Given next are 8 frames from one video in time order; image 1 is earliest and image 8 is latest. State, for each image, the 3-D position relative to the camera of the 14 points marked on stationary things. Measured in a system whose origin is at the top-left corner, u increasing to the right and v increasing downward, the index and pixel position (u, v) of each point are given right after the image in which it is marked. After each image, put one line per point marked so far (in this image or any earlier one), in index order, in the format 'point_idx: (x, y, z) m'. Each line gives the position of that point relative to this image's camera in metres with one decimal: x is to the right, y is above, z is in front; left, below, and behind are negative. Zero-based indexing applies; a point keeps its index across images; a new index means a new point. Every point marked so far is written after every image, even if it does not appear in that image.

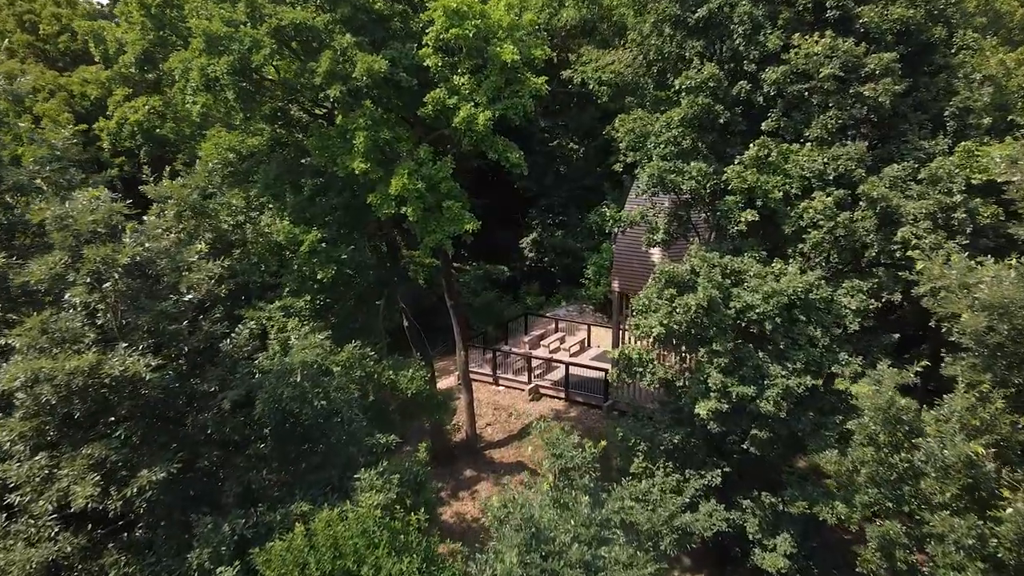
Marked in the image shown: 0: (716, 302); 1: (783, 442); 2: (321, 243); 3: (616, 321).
0: (+4.8, -0.3, +10.6) m
1: (+6.9, -4.0, +11.7) m
2: (-4.9, +1.2, +11.6) m
3: (+3.8, -1.1, +16.8) m
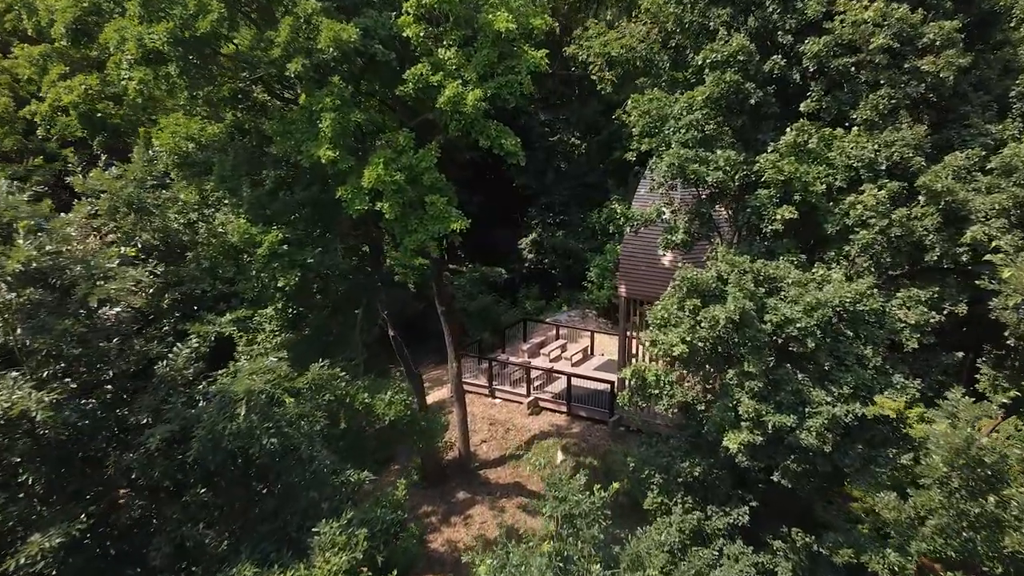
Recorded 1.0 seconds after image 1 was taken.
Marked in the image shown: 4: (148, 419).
0: (+4.7, -0.5, +8.9) m
1: (+6.8, -4.2, +10.0) m
2: (-5.1, +1.0, +9.9) m
3: (+3.7, -1.3, +15.1) m
4: (-6.2, -2.2, +7.7) m
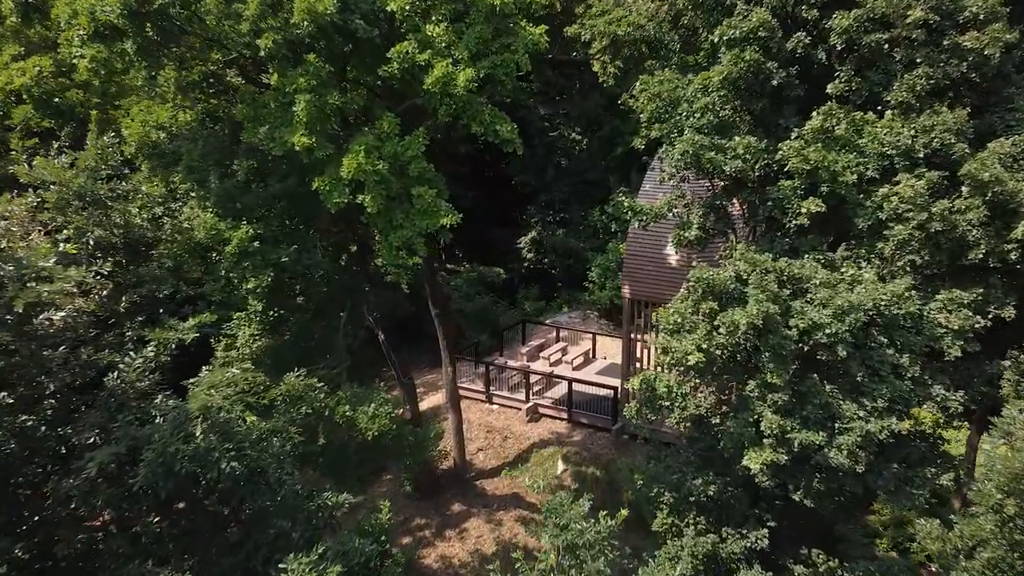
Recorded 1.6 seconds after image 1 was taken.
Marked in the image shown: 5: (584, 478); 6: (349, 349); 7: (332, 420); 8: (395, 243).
0: (+4.7, -0.6, +8.0) m
1: (+6.7, -4.2, +9.1) m
2: (-5.1, +0.9, +9.0) m
3: (+3.6, -1.4, +14.2) m
4: (-6.3, -2.3, +6.8) m
5: (+2.4, -6.3, +15.1) m
6: (-4.5, -1.7, +12.6) m
7: (-3.7, -2.7, +9.2) m
8: (-2.3, +0.9, +8.8) m
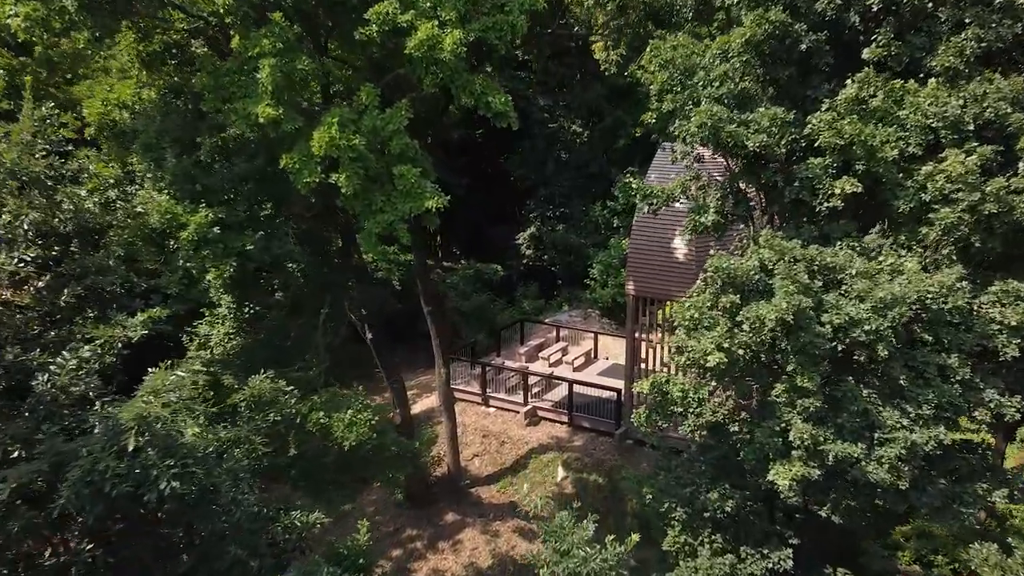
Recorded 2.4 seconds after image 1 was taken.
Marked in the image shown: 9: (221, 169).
0: (+4.6, -0.4, +7.0) m
1: (+6.6, -4.0, +8.1) m
2: (-5.2, +1.1, +8.0) m
3: (+3.5, -1.2, +13.2) m
4: (-6.4, -2.1, +5.7) m
5: (+2.3, -6.2, +14.1) m
6: (-4.6, -1.6, +11.6) m
7: (-3.8, -2.6, +8.2) m
8: (-2.4, +1.0, +7.8) m
9: (-5.4, +2.2, +8.3) m
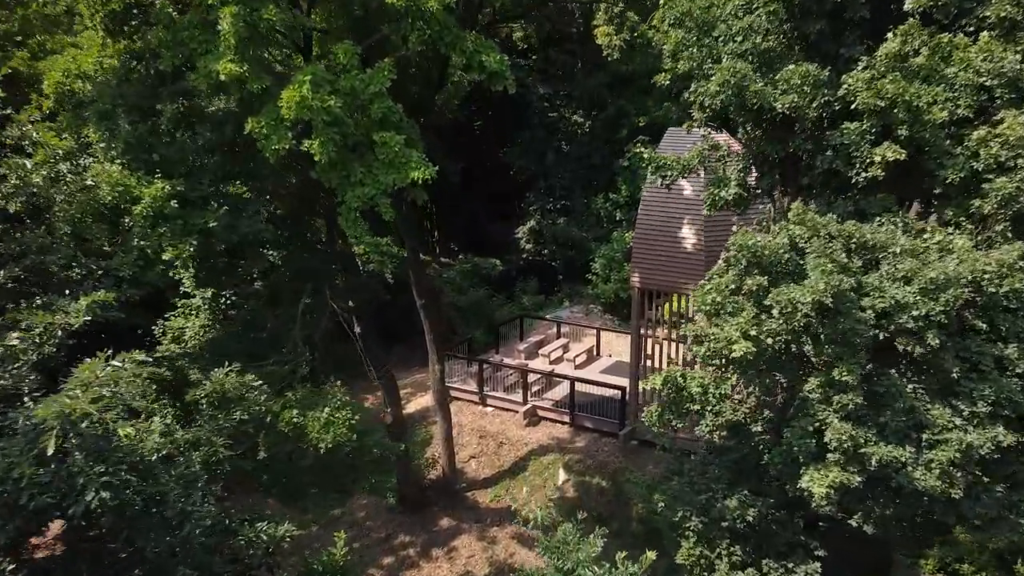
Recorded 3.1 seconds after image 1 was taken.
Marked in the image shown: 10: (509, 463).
0: (+4.5, -0.1, +6.1) m
1: (+6.6, -3.8, +7.2) m
2: (-5.3, +1.3, +7.1) m
3: (+3.4, -1.0, +12.3) m
4: (-6.4, -1.8, +4.9) m
5: (+2.2, -5.9, +13.2) m
6: (-4.7, -1.3, +10.7) m
7: (-3.8, -2.3, +7.4) m
8: (-2.4, +1.3, +6.9) m
9: (-5.5, +2.5, +7.5) m
10: (-0.1, -5.7, +14.6) m
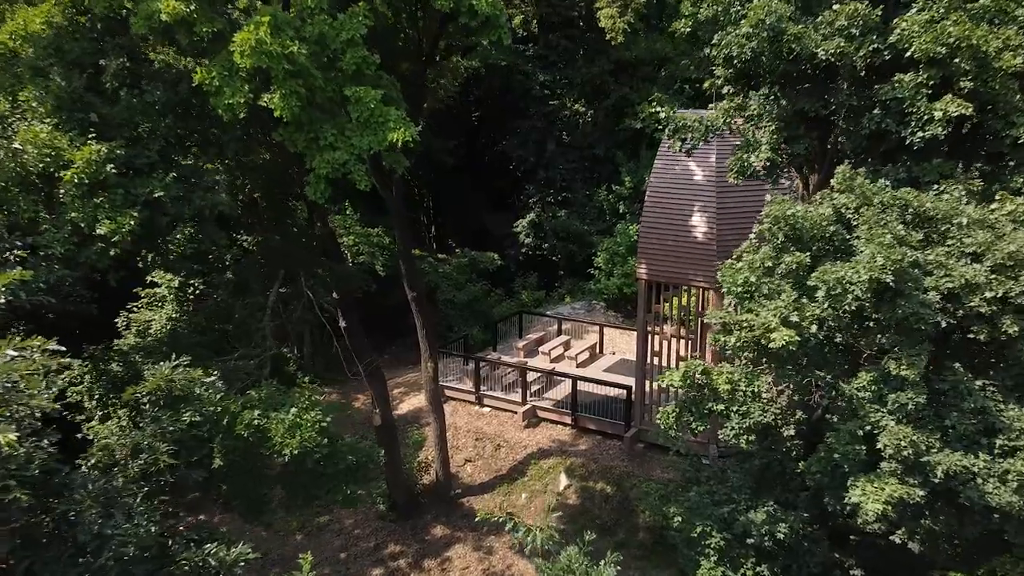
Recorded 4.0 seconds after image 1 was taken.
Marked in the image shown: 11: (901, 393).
0: (+4.4, +0.1, +5.1) m
1: (+6.5, -3.5, +6.2) m
2: (-5.4, +1.6, +6.1) m
3: (+3.4, -0.7, +11.3) m
4: (-6.5, -1.6, +3.9) m
5: (+2.2, -5.7, +12.2) m
6: (-4.7, -1.0, +9.7) m
7: (-3.9, -2.0, +6.4) m
8: (-2.5, +1.6, +5.9) m
9: (-5.5, +2.7, +6.5) m
10: (-0.2, -5.4, +13.6) m
11: (+4.5, -1.2, +5.2) m
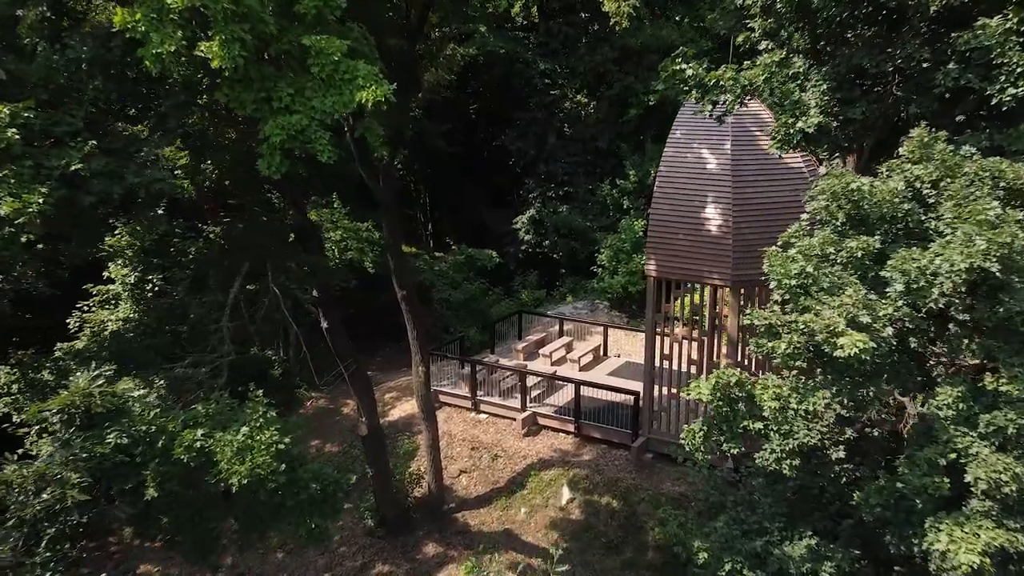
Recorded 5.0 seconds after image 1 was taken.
0: (+4.4, +0.2, +4.0) m
1: (+6.5, -3.4, +5.1) m
2: (-5.4, +1.7, +5.0) m
3: (+3.3, -0.6, +10.2) m
4: (-6.6, -1.5, +2.8) m
5: (+2.1, -5.6, +11.1) m
6: (-4.8, -1.0, +8.6) m
7: (-4.0, -2.0, +5.3) m
8: (-2.6, +1.6, +4.8) m
9: (-5.6, +2.8, +5.4) m
10: (-0.2, -5.4, +12.5) m
11: (+4.5, -1.1, +4.2) m
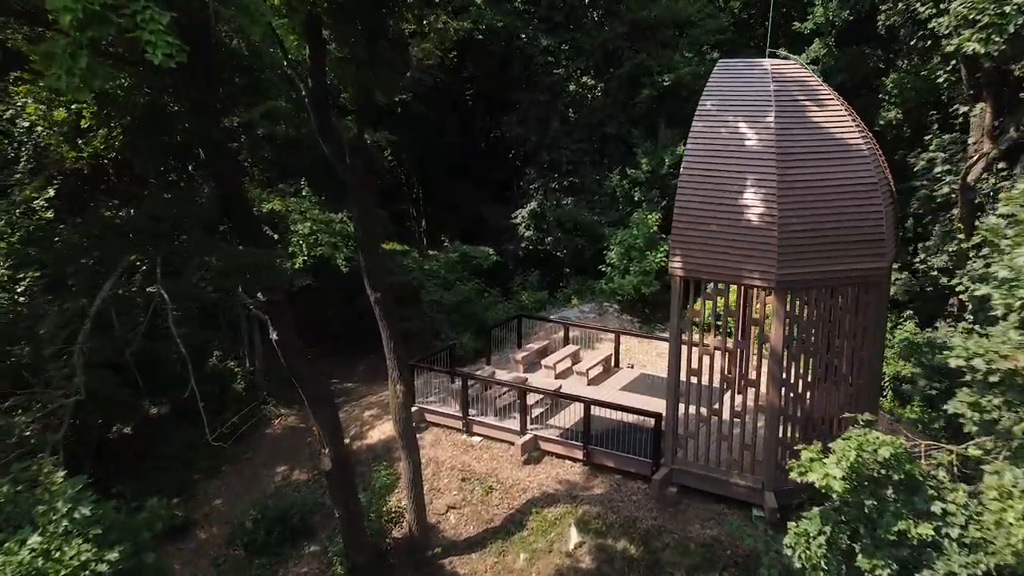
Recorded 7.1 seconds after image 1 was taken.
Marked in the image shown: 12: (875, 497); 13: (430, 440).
0: (+4.3, +0.1, +1.8) m
1: (+6.4, -3.5, +2.8) m
2: (-5.5, +1.6, +2.8) m
3: (+3.3, -0.7, +8.0) m
4: (-6.6, -1.5, +0.5) m
5: (+2.1, -5.7, +8.8) m
6: (-4.8, -1.0, +6.4) m
7: (-4.0, -2.0, +3.0) m
8: (-2.6, +1.6, +2.5) m
9: (-5.6, +2.8, +3.1) m
10: (-0.3, -5.4, +10.3) m
11: (+4.4, -1.2, +1.9) m
12: (+2.5, -1.5, +3.3) m
13: (-2.2, -4.2, +12.1) m
